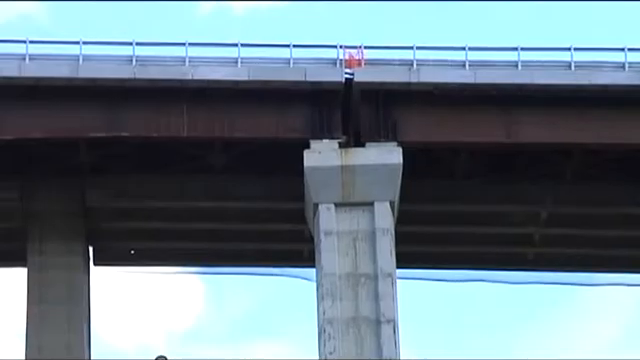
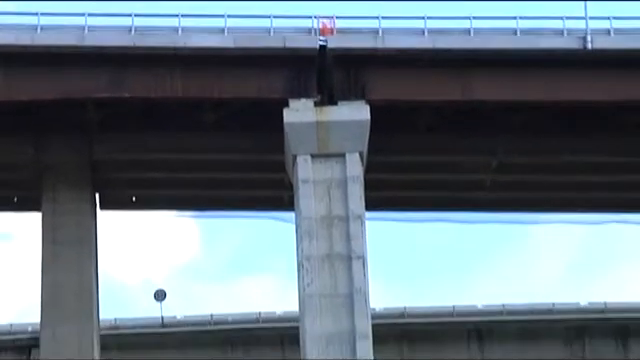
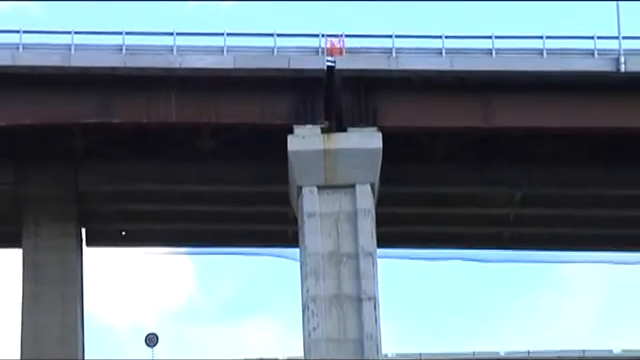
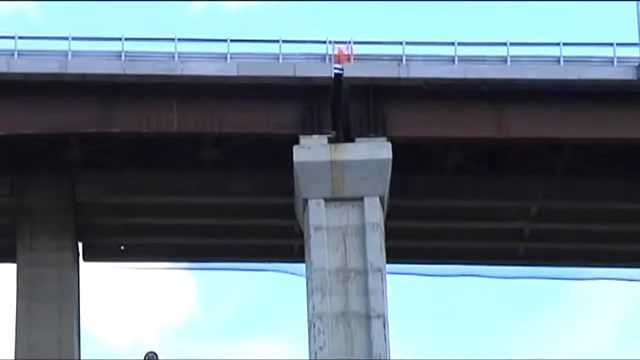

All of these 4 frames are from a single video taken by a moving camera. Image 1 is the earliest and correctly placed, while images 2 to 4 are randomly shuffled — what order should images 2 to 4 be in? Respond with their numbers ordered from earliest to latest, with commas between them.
4, 3, 2
